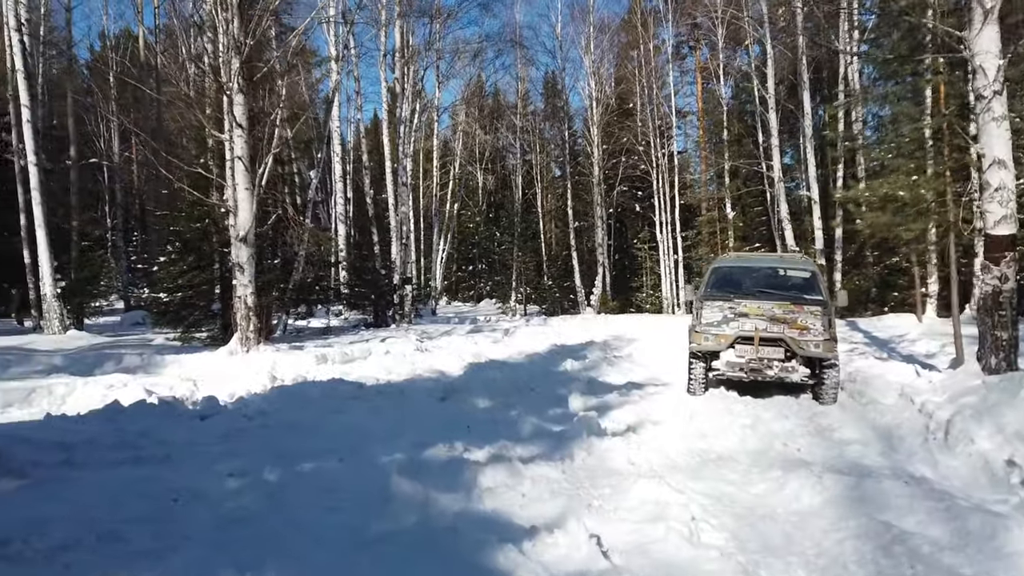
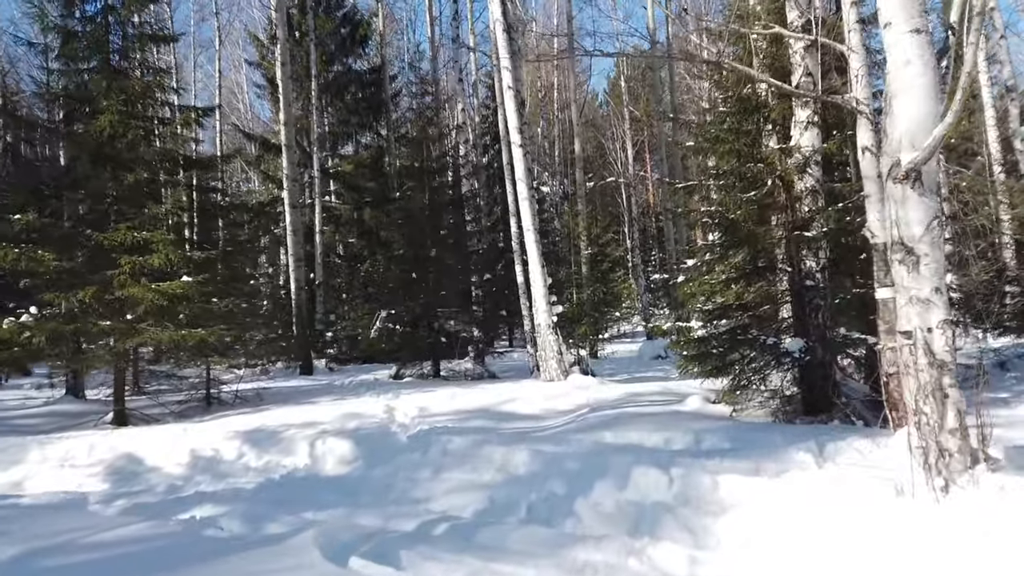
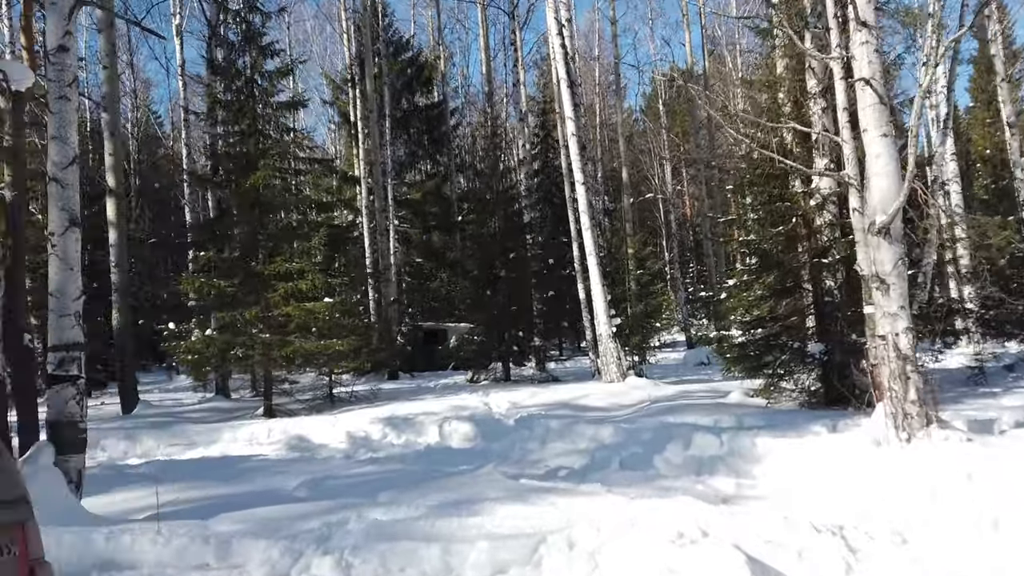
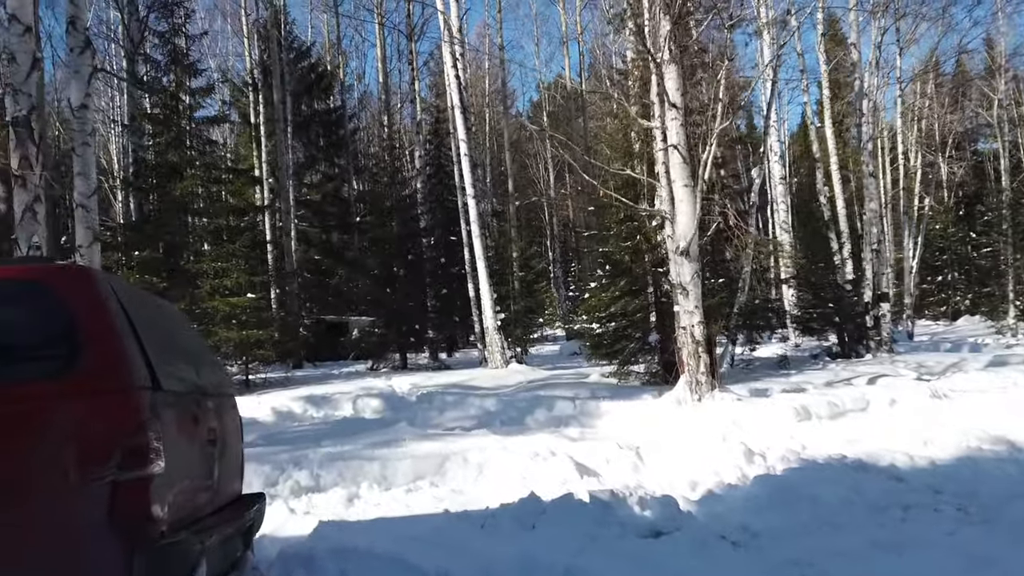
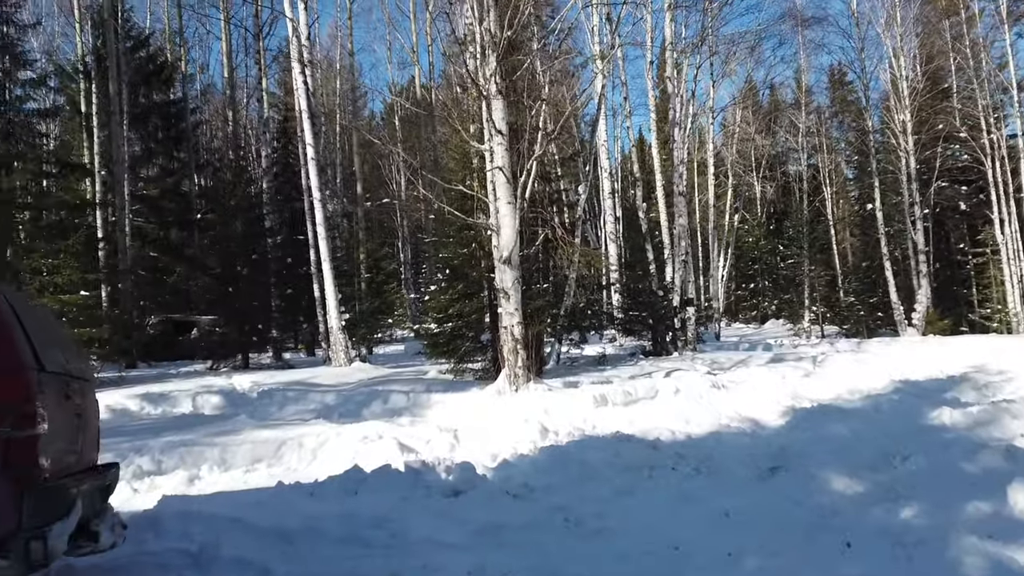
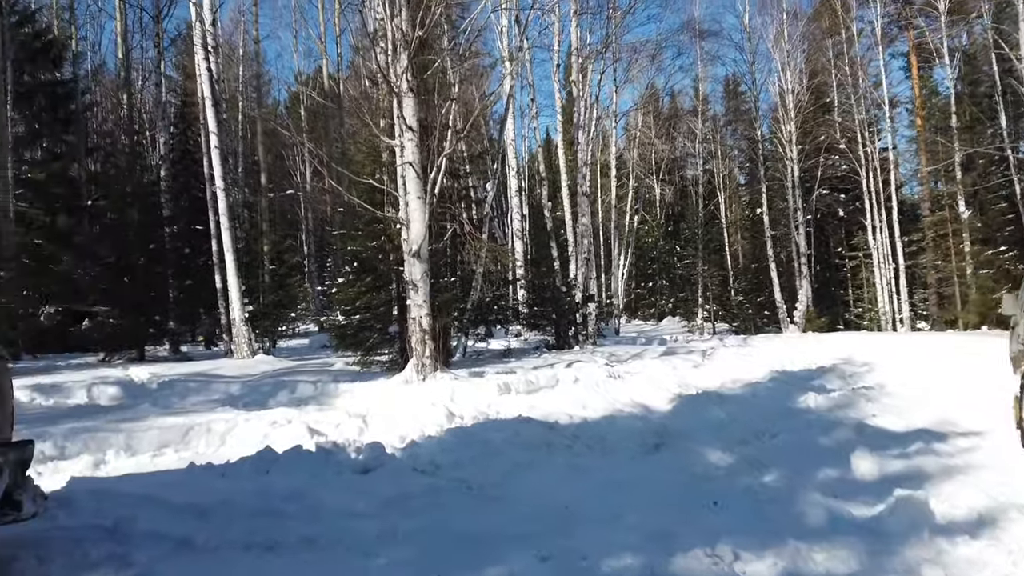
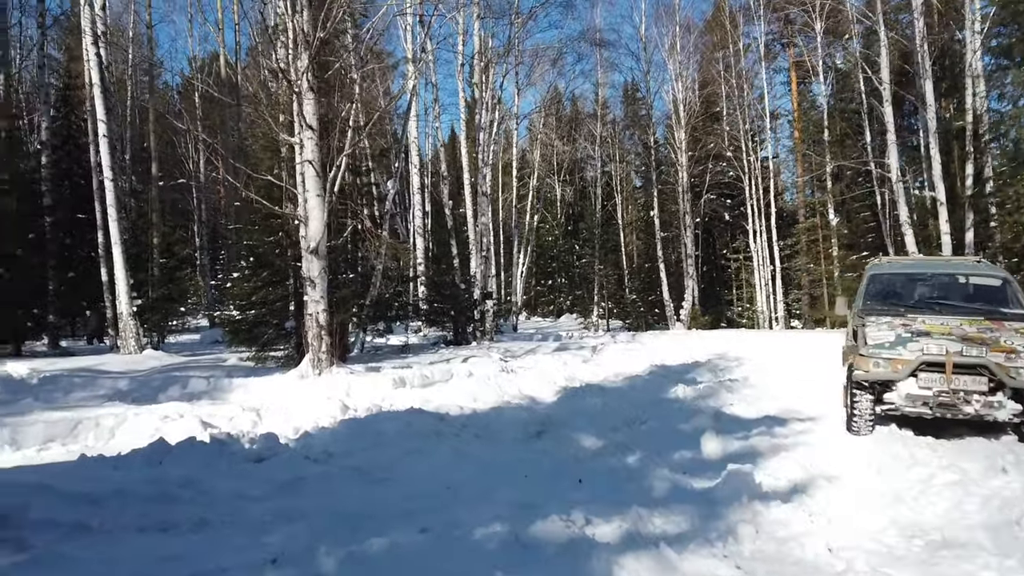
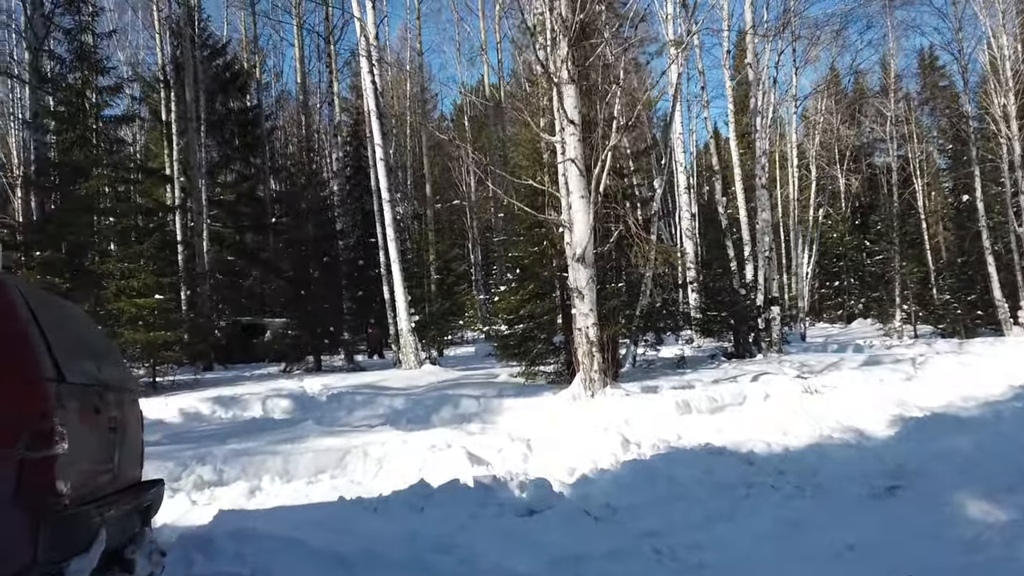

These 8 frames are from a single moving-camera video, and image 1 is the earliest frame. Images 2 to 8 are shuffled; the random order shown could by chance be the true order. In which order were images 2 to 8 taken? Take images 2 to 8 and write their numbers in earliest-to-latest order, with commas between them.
7, 6, 5, 8, 4, 3, 2
